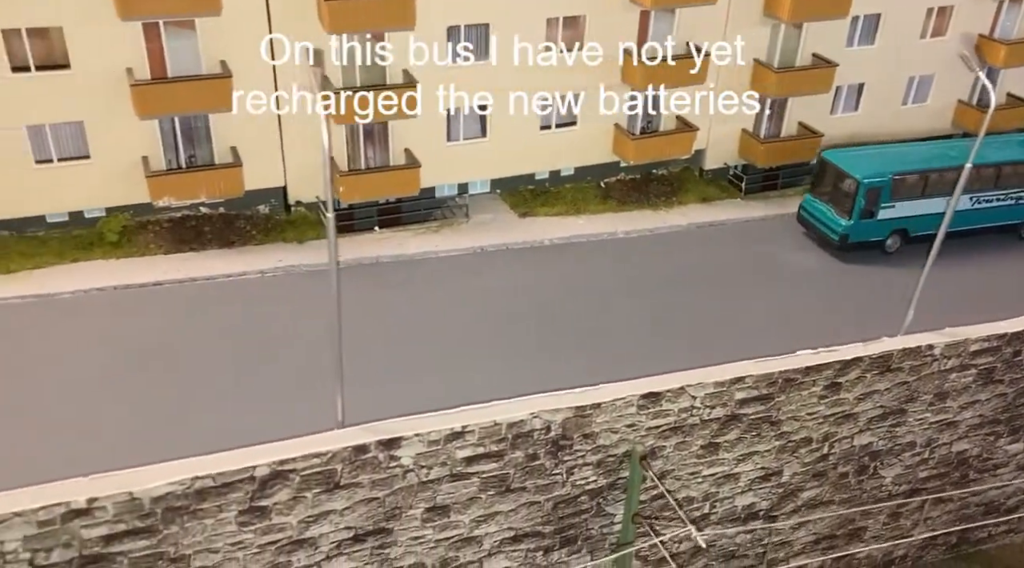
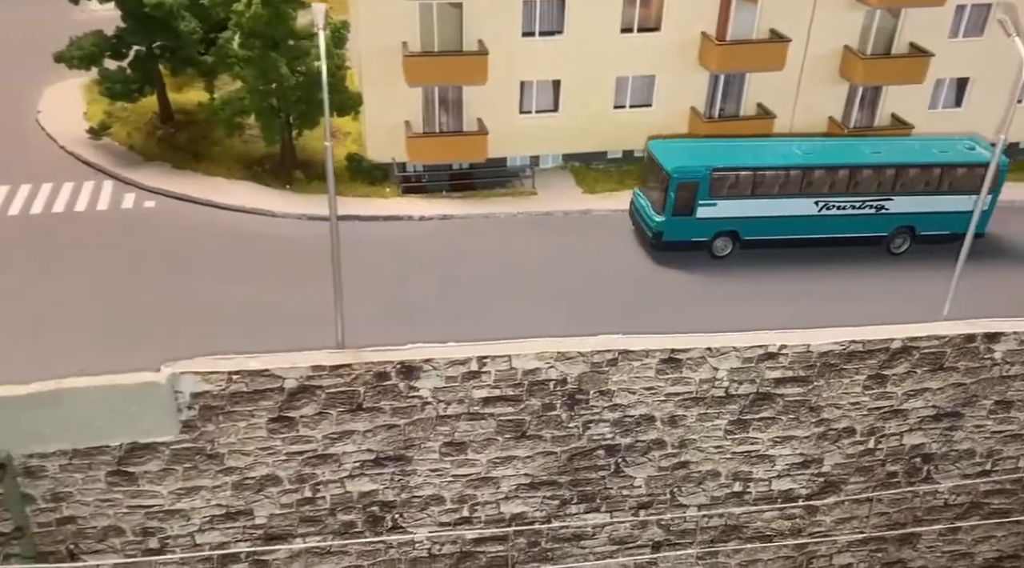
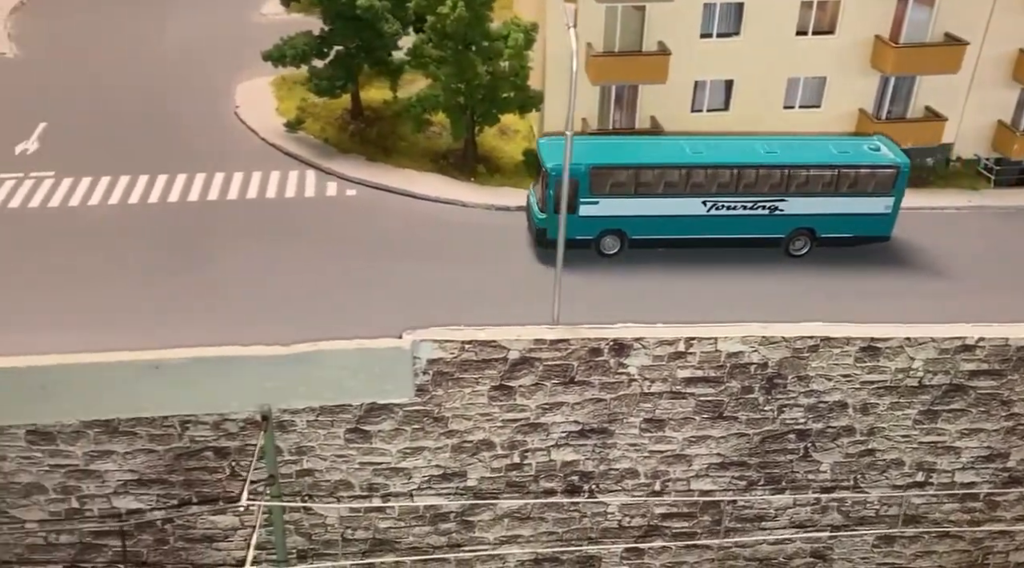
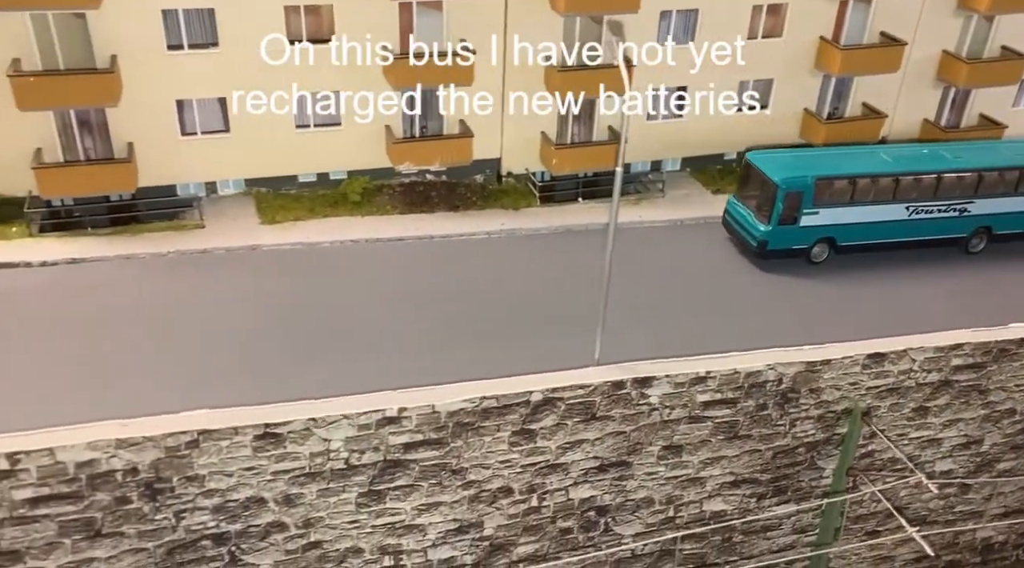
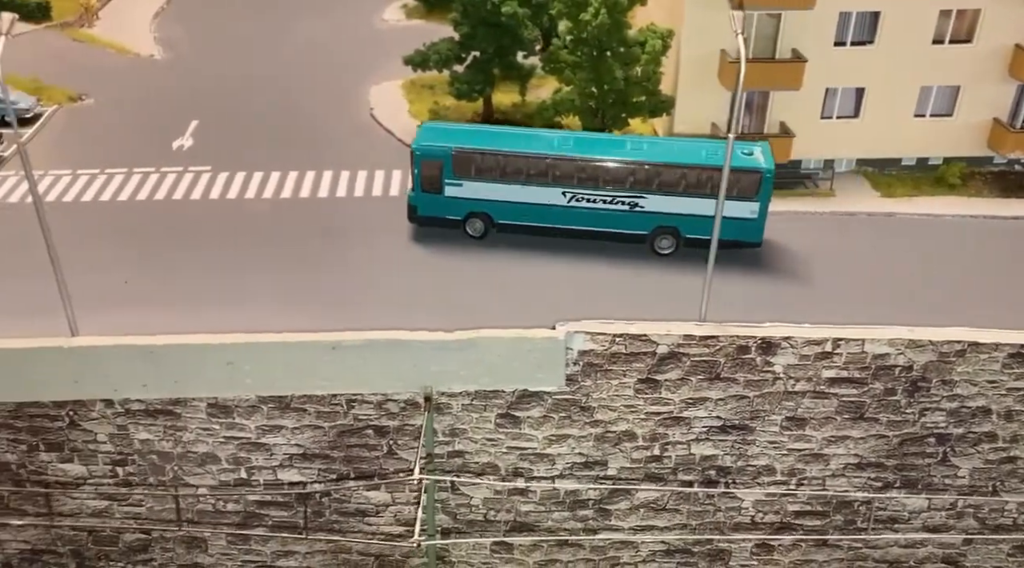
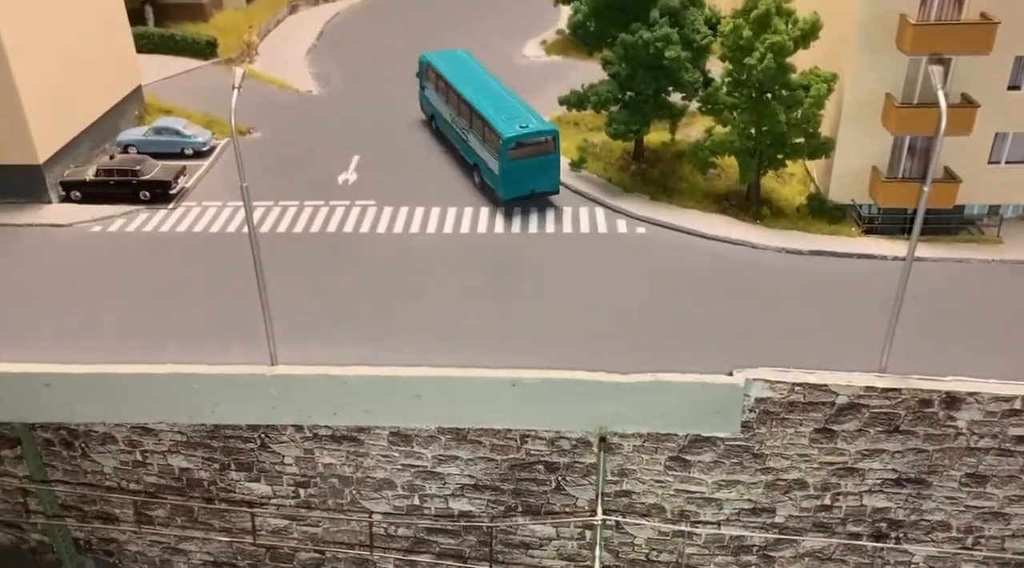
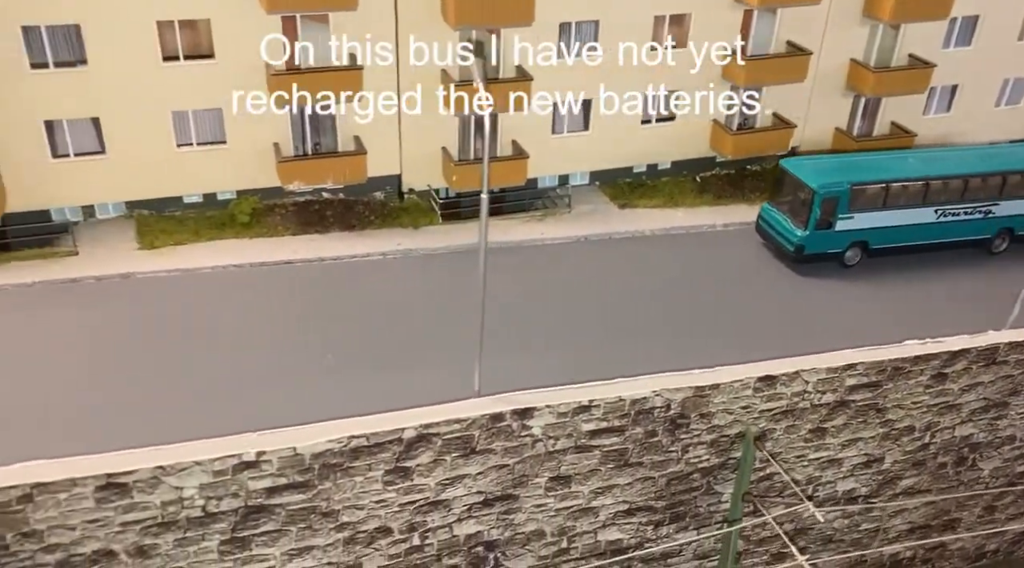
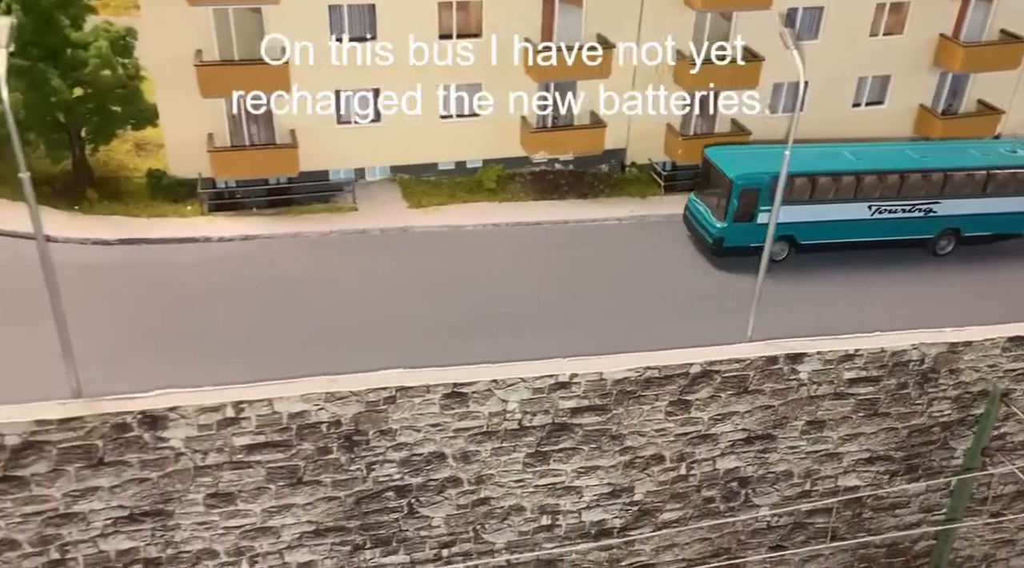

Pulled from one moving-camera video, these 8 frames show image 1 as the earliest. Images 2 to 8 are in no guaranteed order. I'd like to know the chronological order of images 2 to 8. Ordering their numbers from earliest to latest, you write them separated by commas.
7, 4, 8, 2, 3, 5, 6
